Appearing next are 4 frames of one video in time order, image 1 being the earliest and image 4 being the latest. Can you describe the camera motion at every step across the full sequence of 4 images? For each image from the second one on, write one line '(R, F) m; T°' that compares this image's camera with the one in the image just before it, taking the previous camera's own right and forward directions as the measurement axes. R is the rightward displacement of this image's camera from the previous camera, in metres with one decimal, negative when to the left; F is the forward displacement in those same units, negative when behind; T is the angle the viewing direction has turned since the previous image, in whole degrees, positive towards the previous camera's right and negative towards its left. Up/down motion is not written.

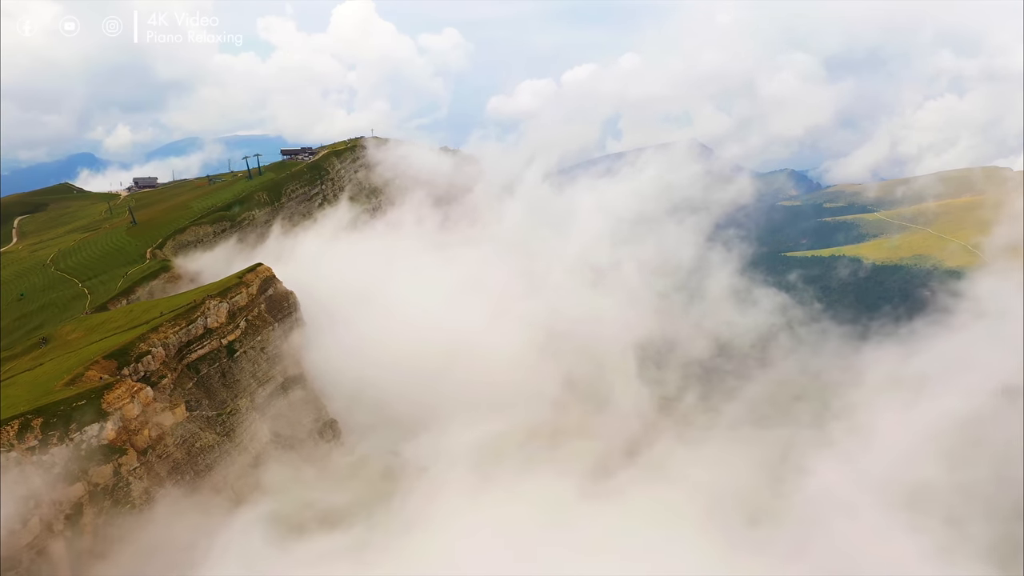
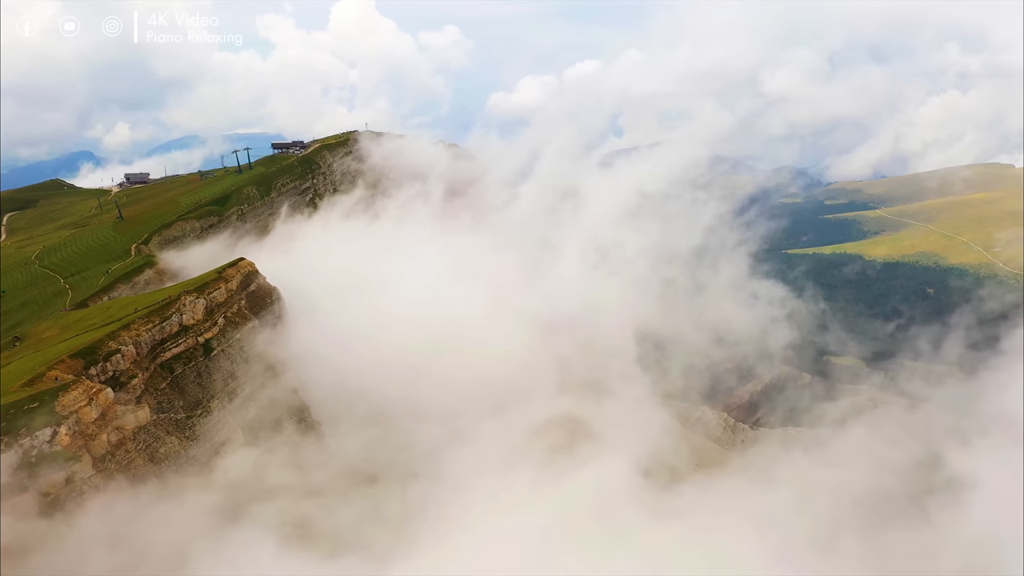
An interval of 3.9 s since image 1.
(+1.5, +3.7) m; 0°
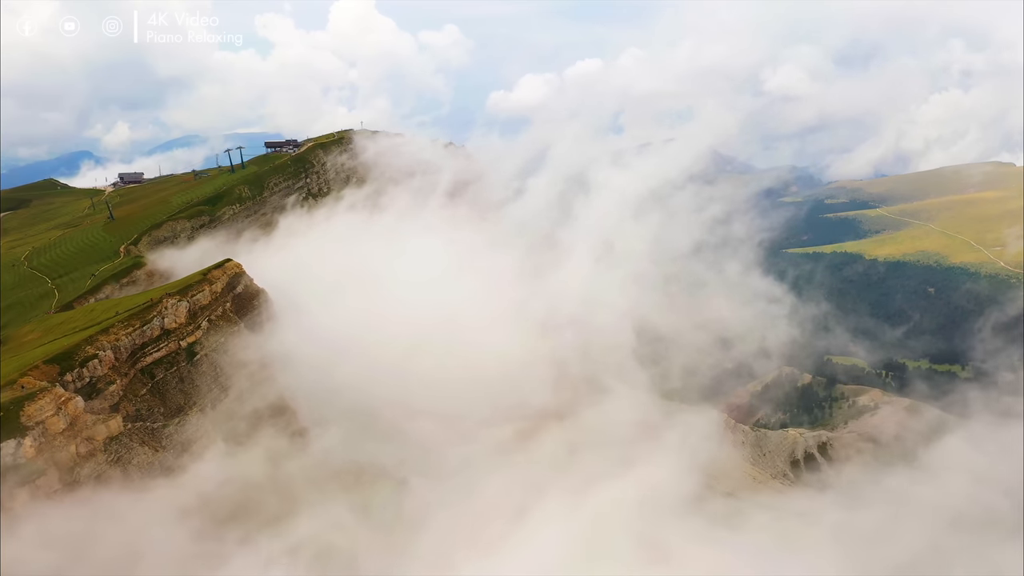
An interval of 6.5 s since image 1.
(+1.3, +2.1) m; 0°
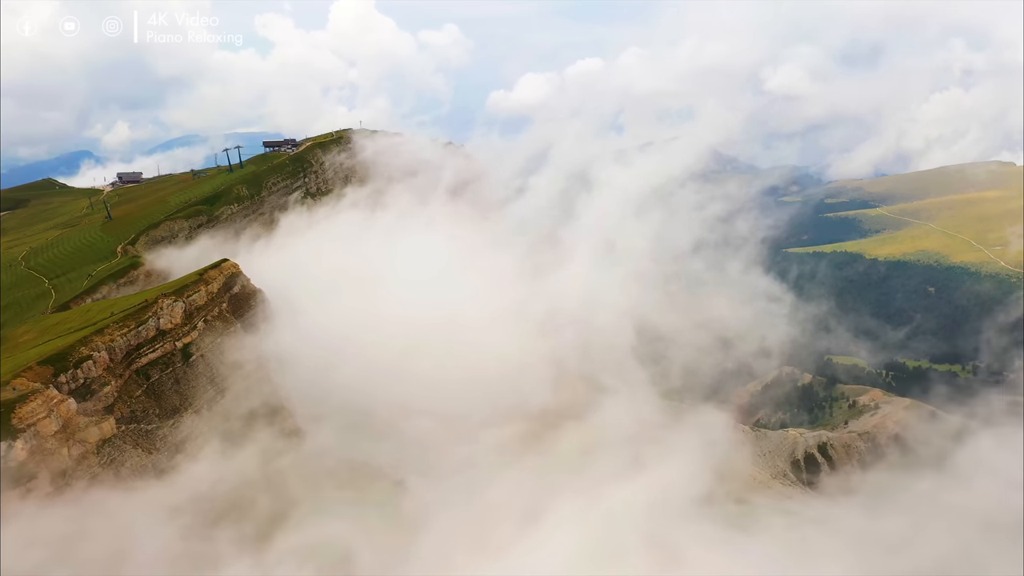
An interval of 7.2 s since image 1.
(+0.3, +0.5) m; 0°
